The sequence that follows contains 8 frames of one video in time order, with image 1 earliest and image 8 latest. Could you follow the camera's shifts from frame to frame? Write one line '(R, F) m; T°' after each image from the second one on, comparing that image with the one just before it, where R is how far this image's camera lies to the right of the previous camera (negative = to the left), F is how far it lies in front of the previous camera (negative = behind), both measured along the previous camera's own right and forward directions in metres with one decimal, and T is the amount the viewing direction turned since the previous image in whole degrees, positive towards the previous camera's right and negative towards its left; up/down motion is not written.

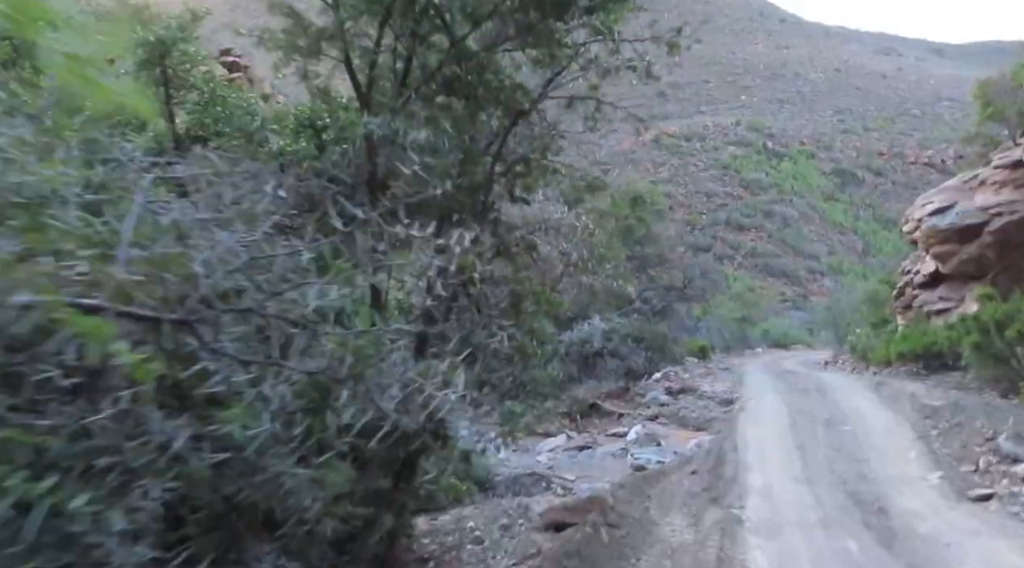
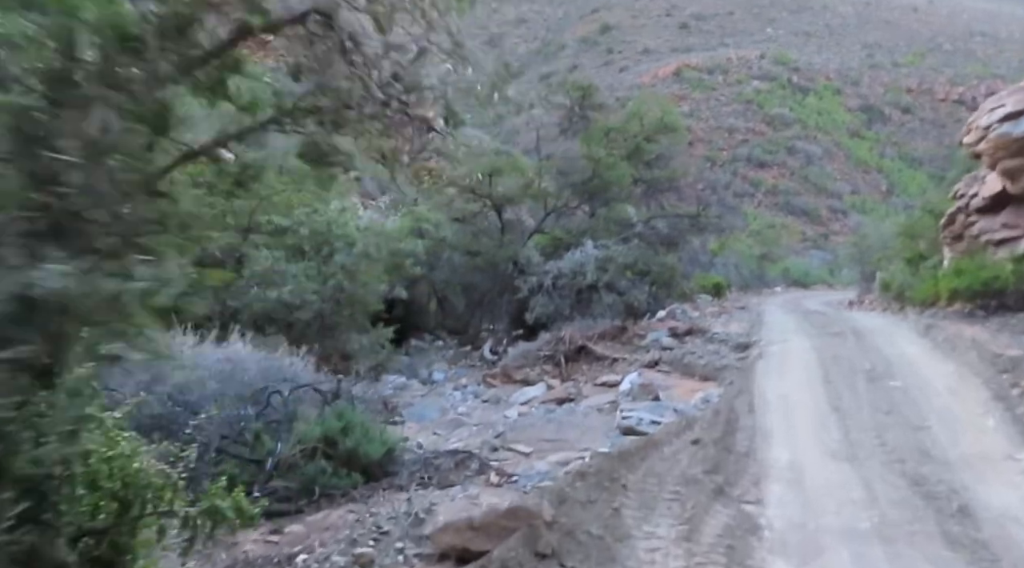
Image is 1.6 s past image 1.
(+0.6, +2.1) m; -1°
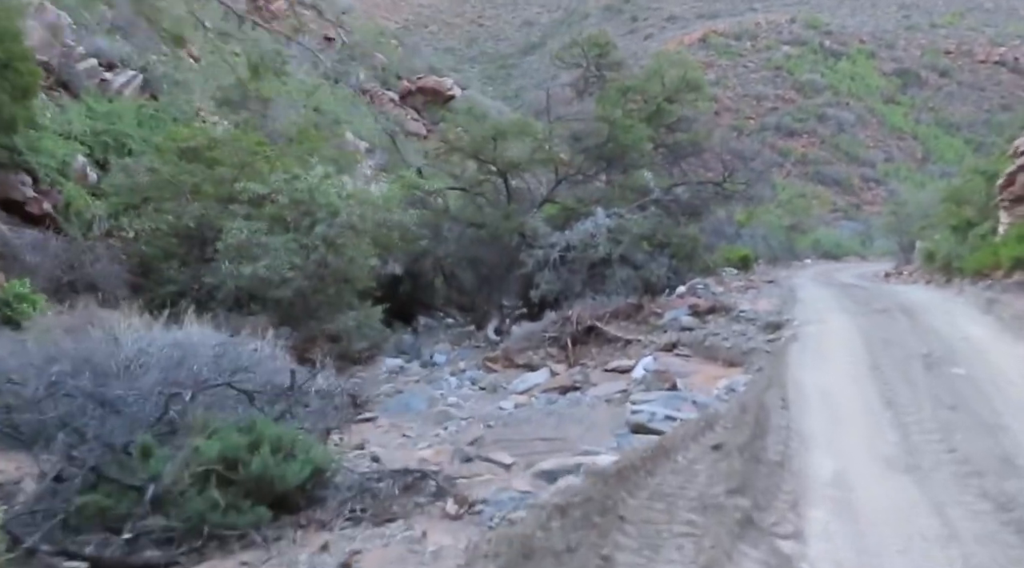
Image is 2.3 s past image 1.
(+0.3, +1.1) m; -2°
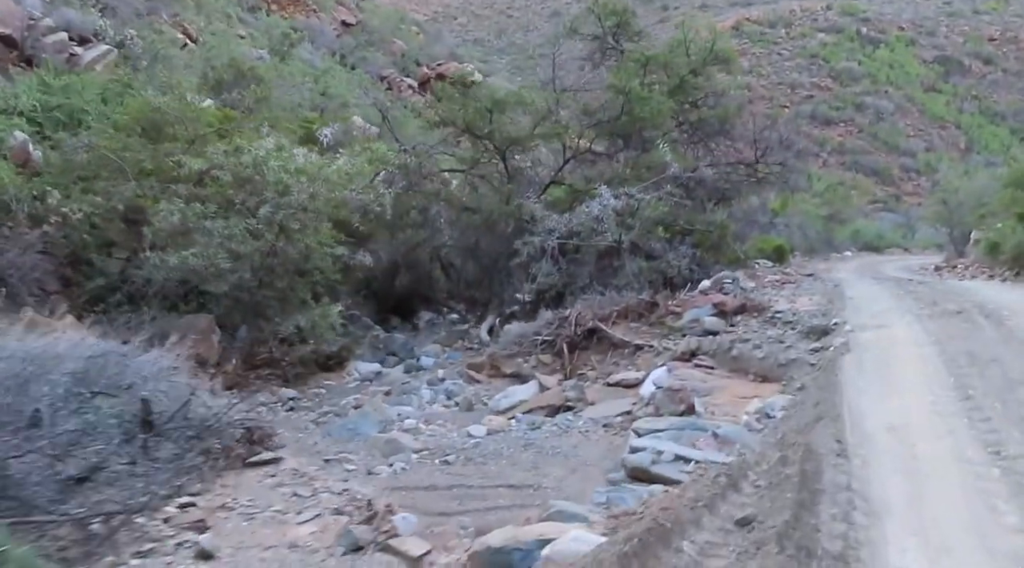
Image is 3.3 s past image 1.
(+0.5, +1.7) m; -2°
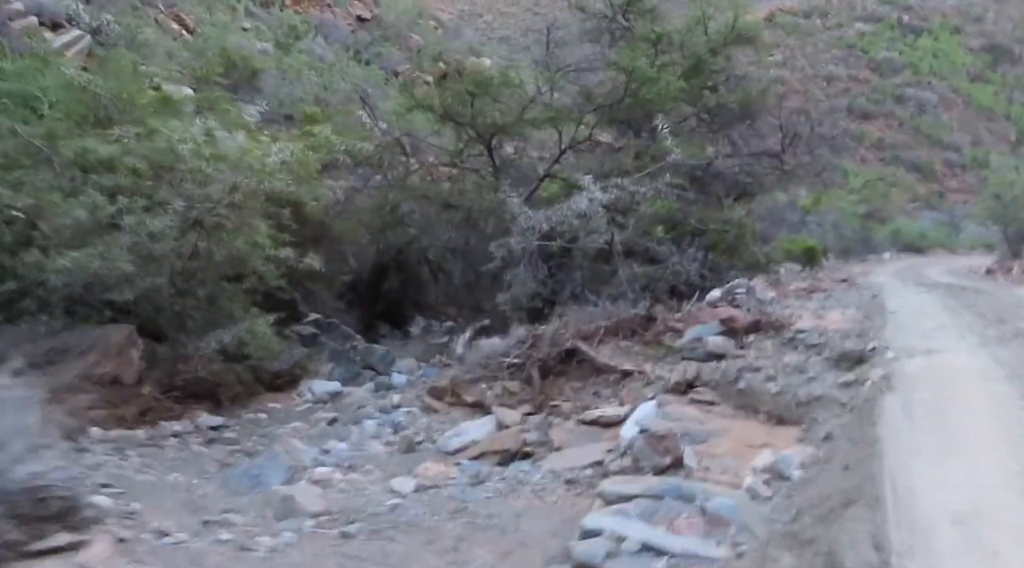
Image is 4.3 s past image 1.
(+0.6, +1.4) m; -2°
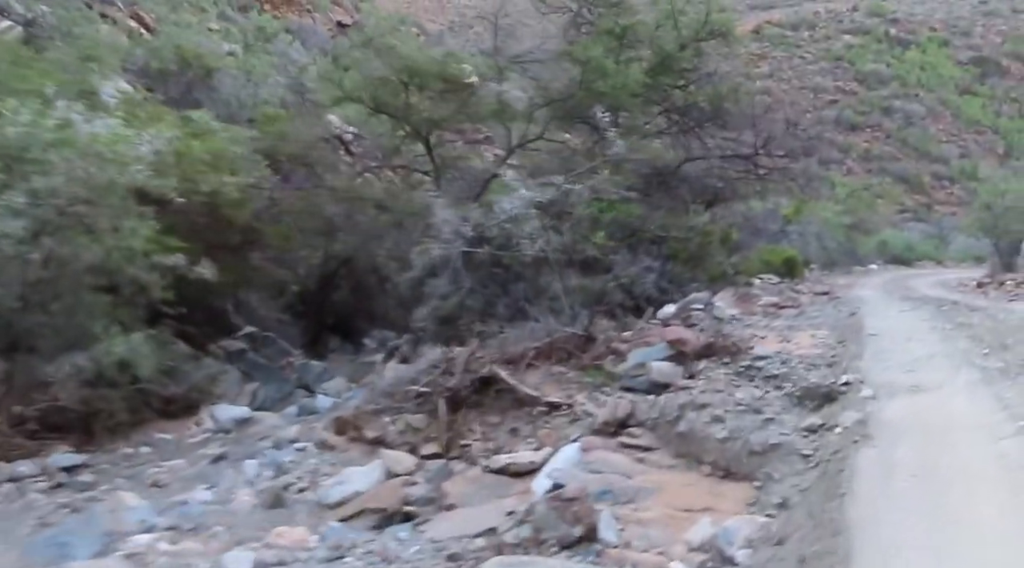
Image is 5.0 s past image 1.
(+0.5, +1.0) m; +1°
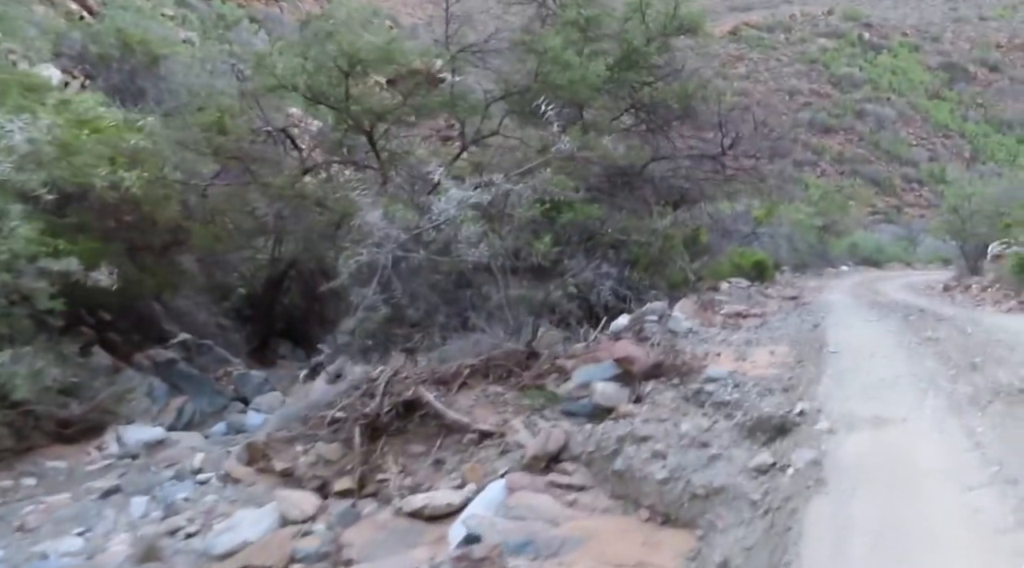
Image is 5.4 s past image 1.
(+0.3, +0.5) m; +2°
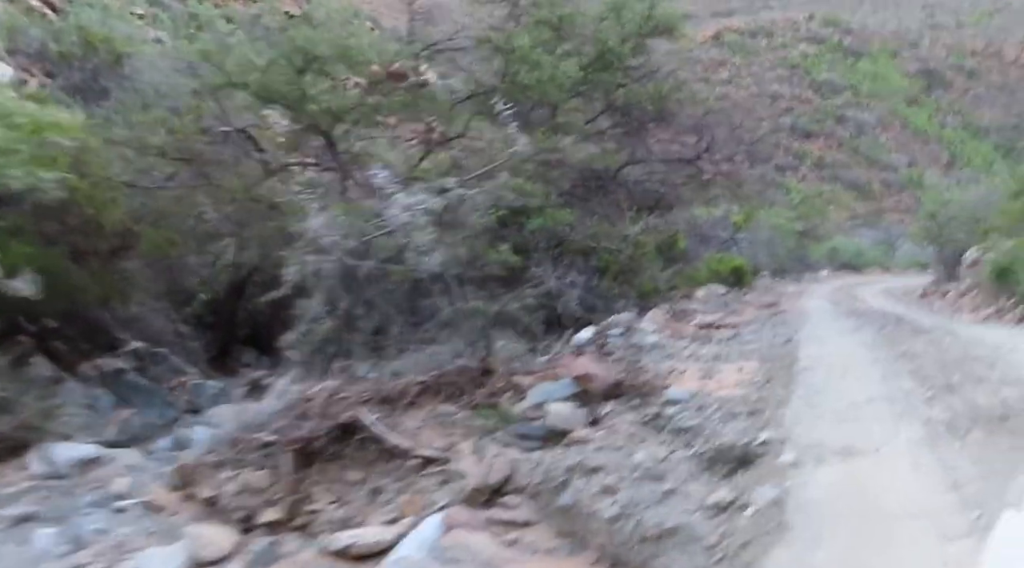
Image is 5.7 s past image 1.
(+0.2, +0.3) m; +1°
